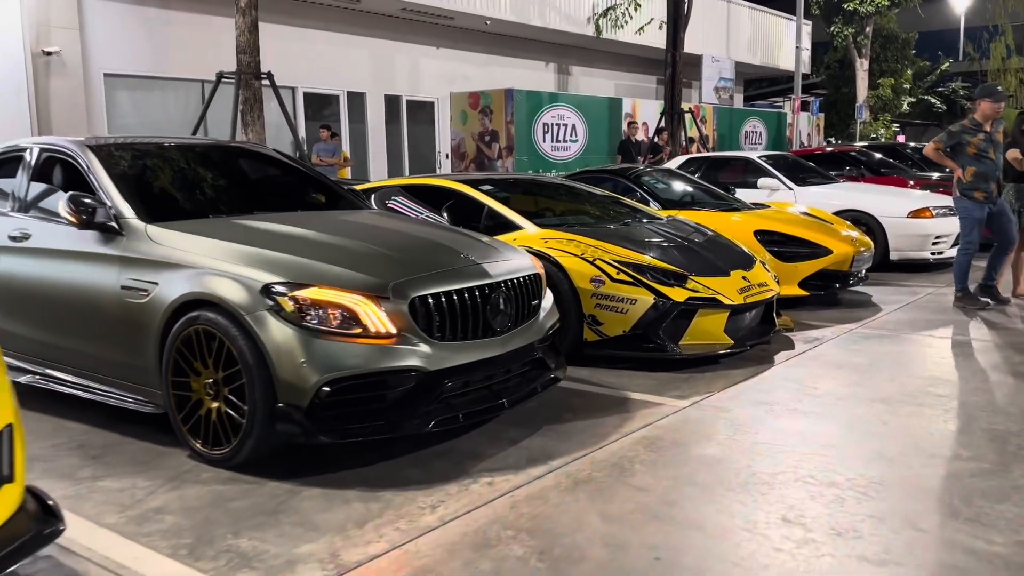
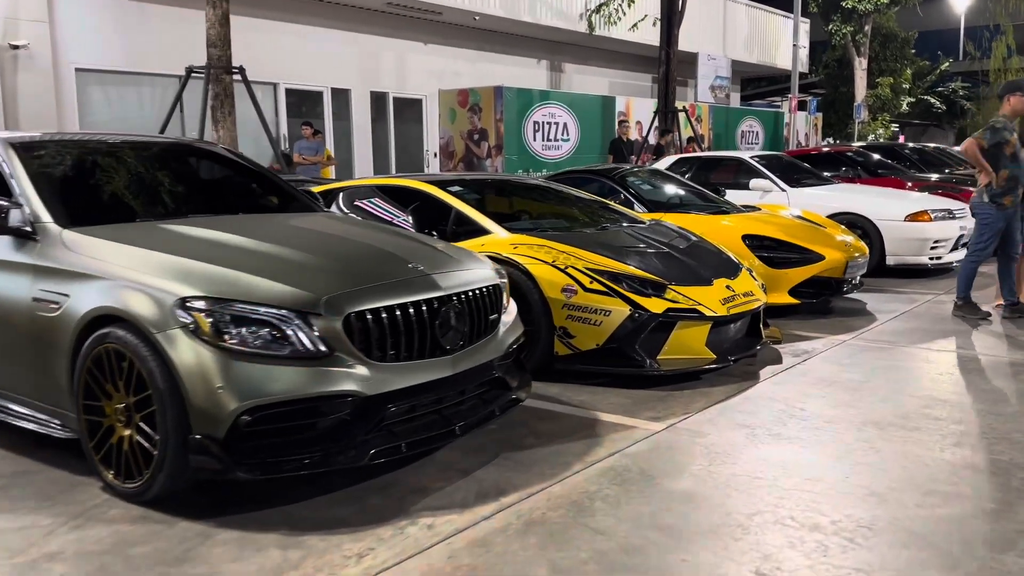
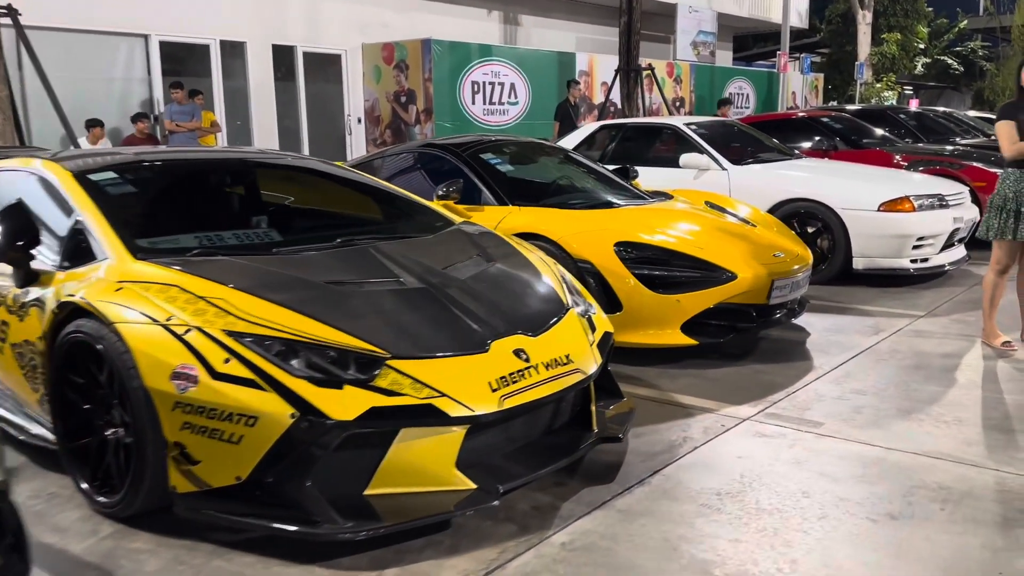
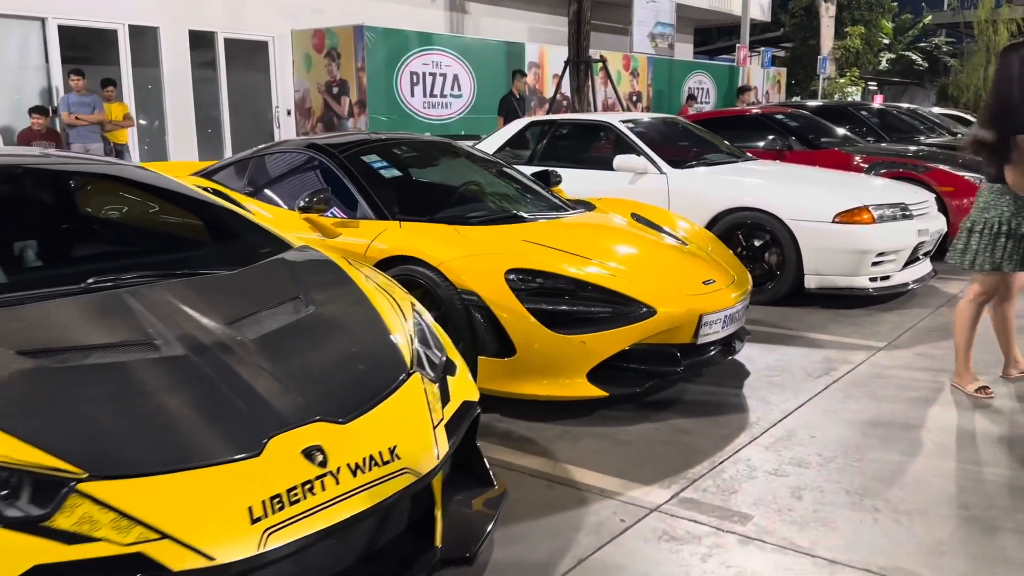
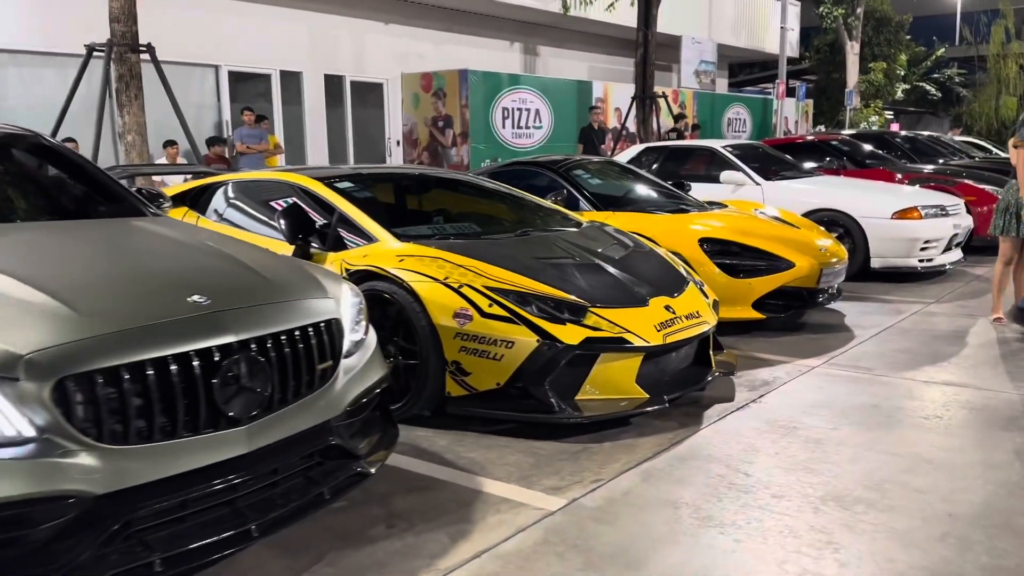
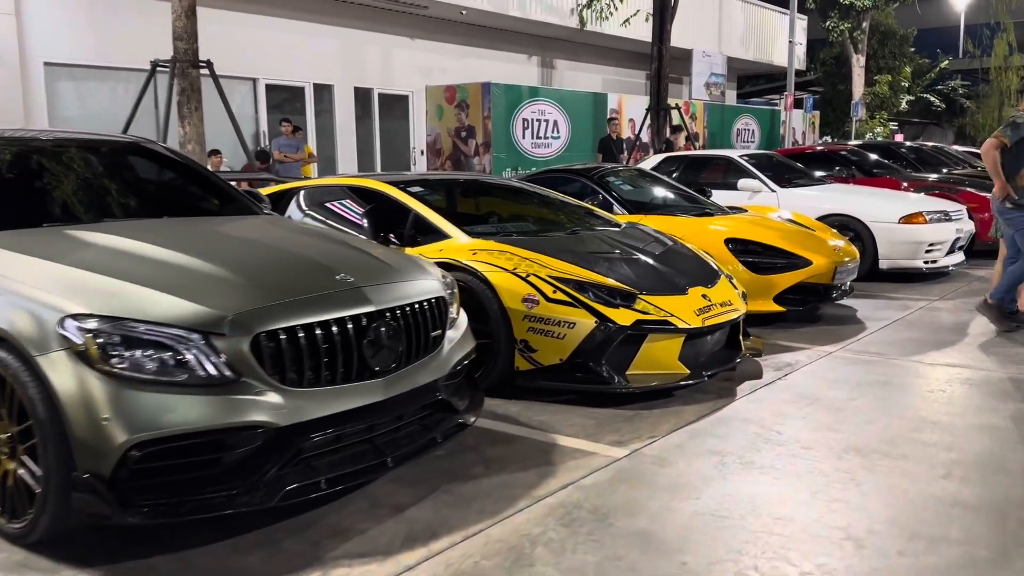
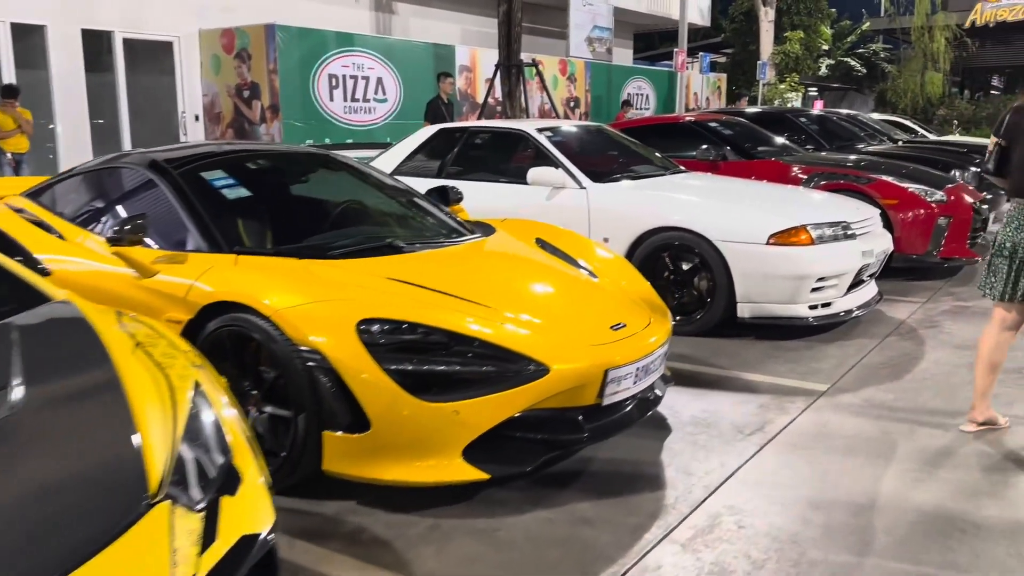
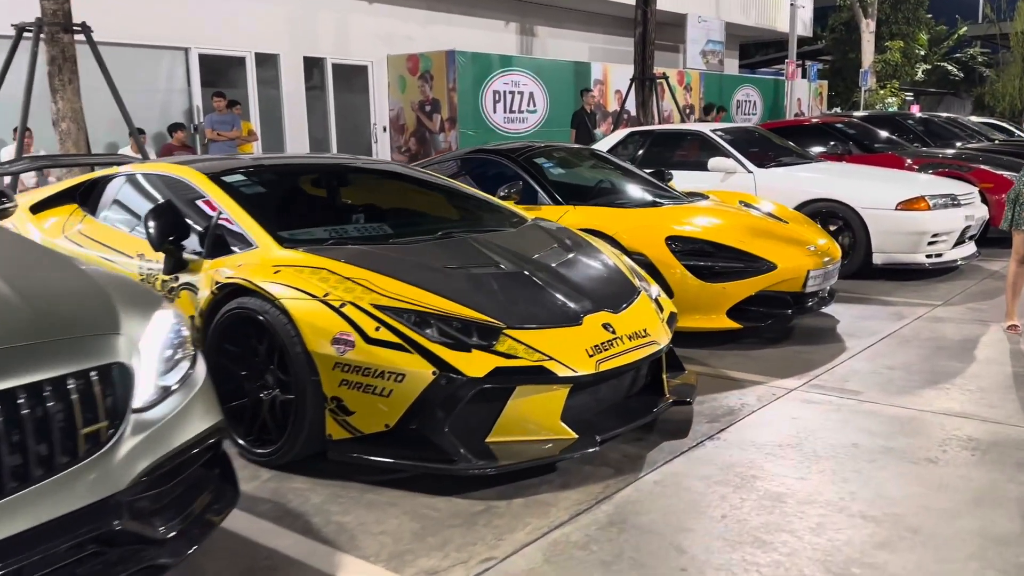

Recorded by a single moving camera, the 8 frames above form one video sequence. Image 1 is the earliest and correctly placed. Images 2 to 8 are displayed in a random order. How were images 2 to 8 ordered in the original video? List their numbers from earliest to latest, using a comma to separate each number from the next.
2, 6, 5, 8, 3, 4, 7
